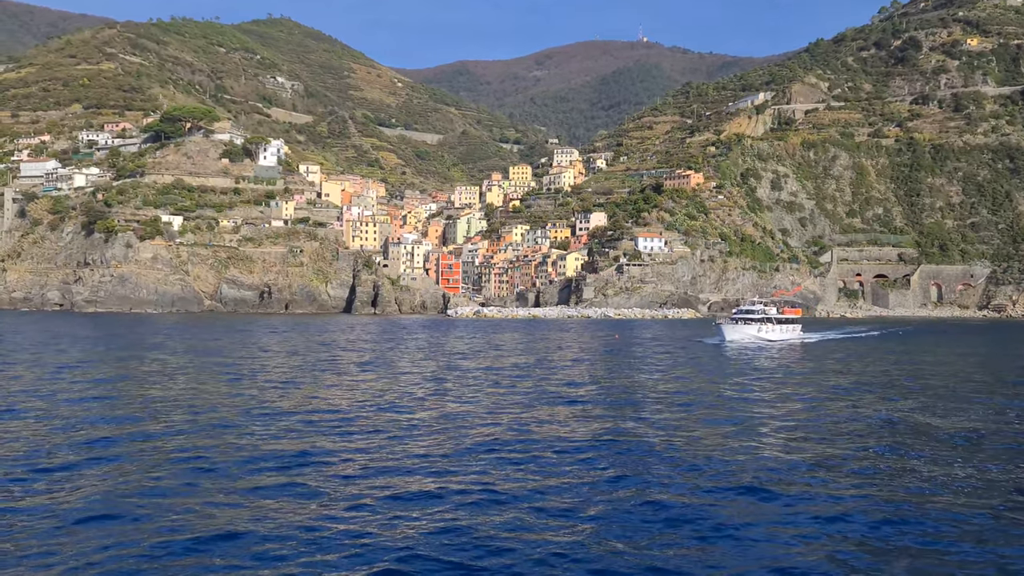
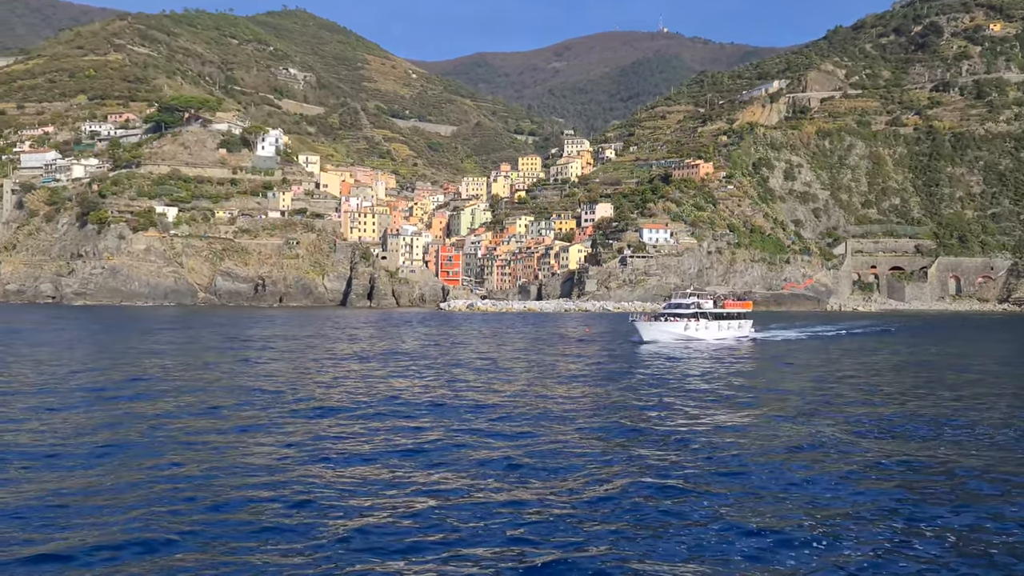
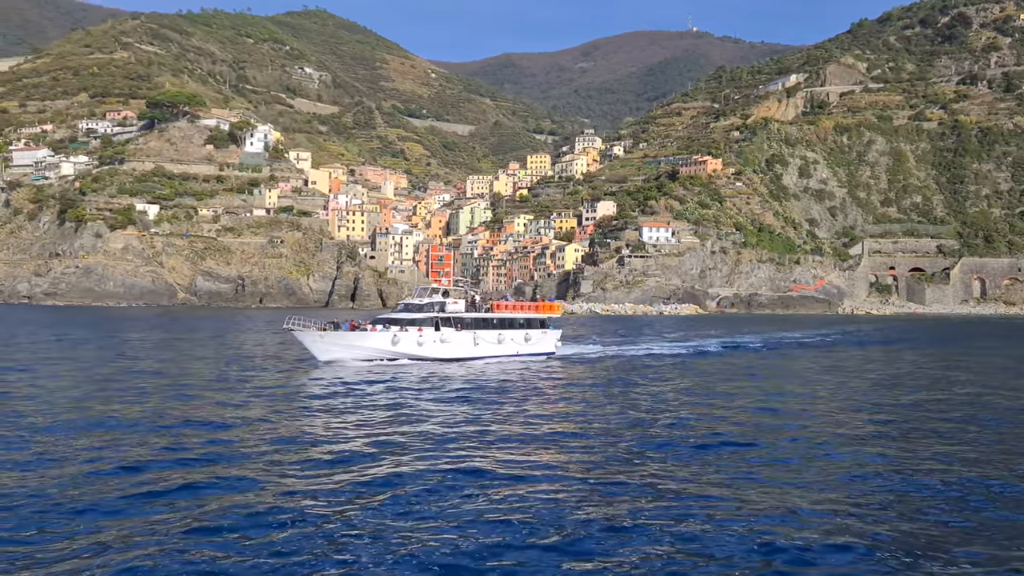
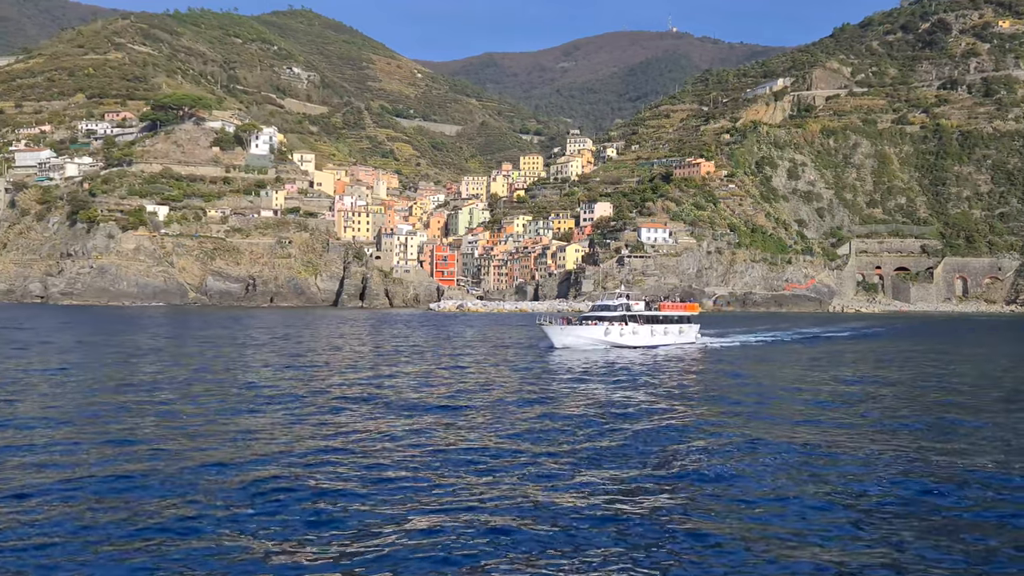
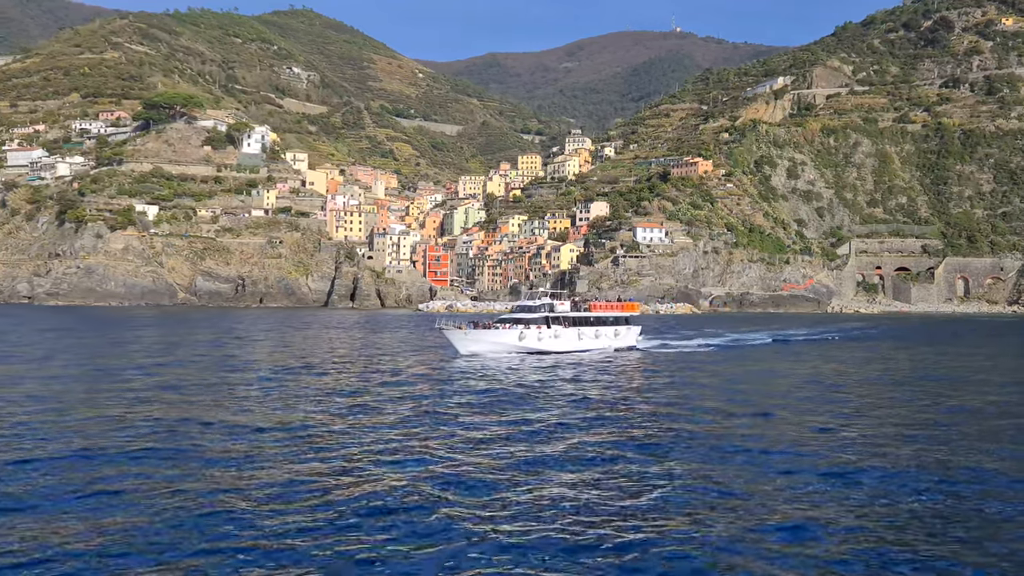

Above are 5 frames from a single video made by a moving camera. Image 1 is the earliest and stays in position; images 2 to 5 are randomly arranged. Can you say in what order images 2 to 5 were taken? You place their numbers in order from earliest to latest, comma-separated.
2, 4, 5, 3
